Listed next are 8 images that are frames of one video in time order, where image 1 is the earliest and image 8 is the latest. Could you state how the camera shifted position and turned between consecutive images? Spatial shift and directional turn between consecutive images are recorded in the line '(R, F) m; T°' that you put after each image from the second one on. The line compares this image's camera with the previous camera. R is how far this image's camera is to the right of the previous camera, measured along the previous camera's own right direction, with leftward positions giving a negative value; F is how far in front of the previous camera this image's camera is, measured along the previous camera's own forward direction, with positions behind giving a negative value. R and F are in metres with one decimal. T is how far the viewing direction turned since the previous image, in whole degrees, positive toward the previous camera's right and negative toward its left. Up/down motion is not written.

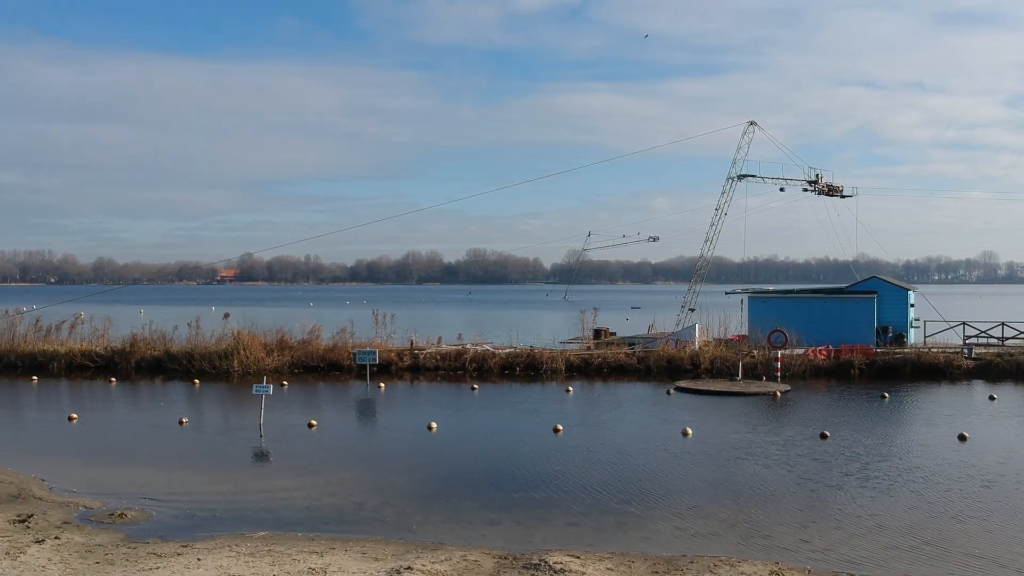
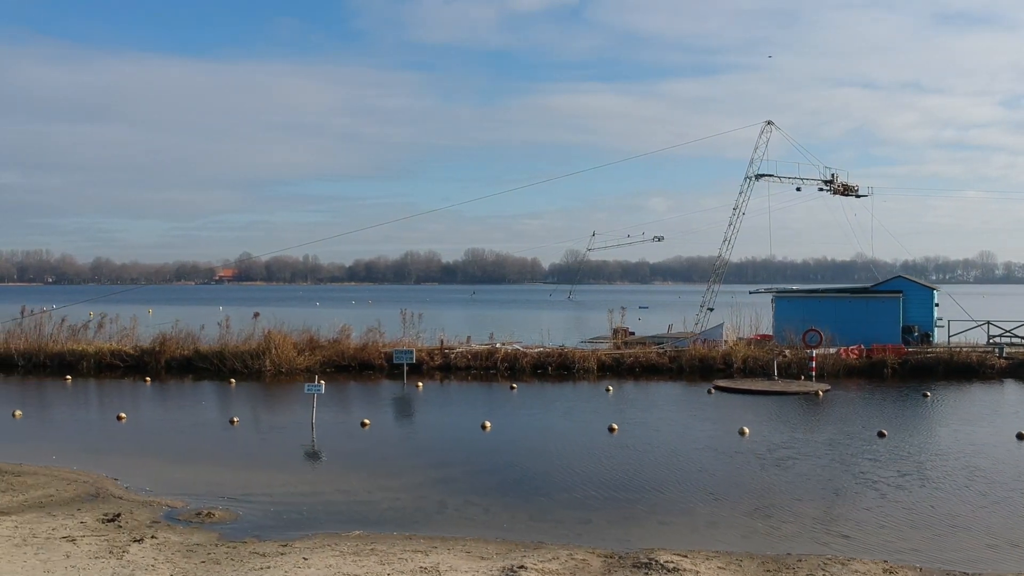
(-0.9, 0.0) m; 0°
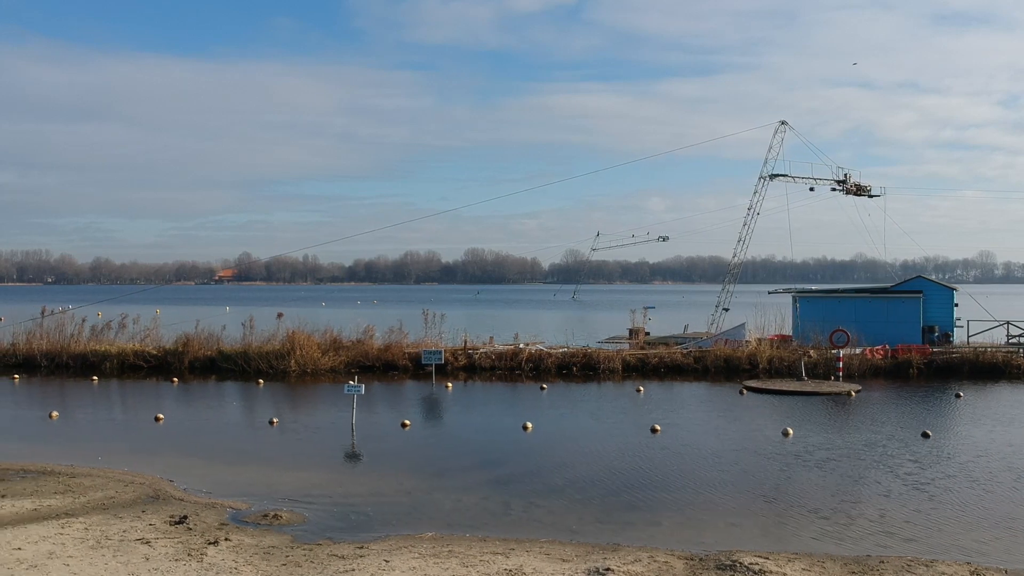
(-0.7, 0.0) m; 0°
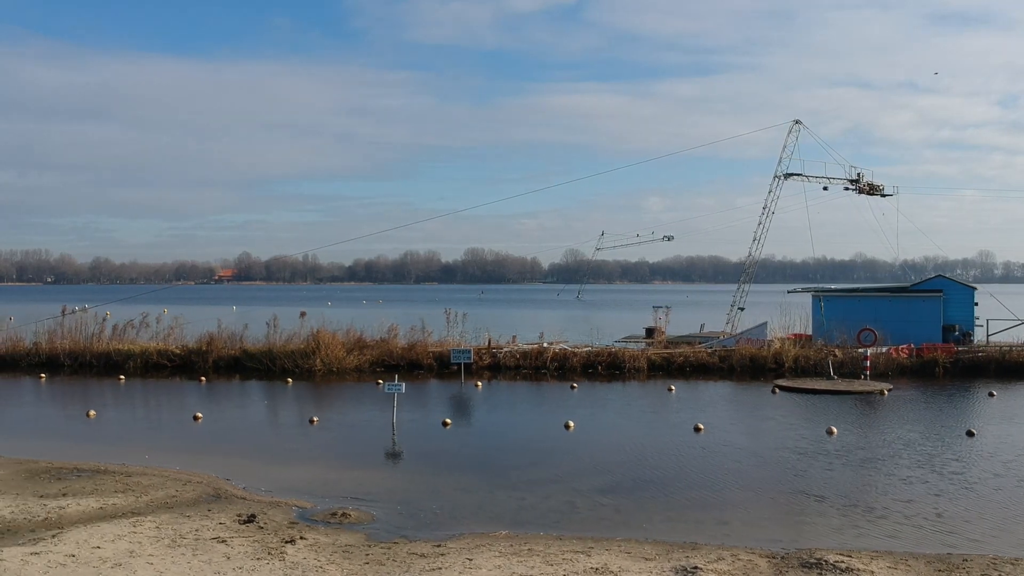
(-0.7, 0.0) m; 0°
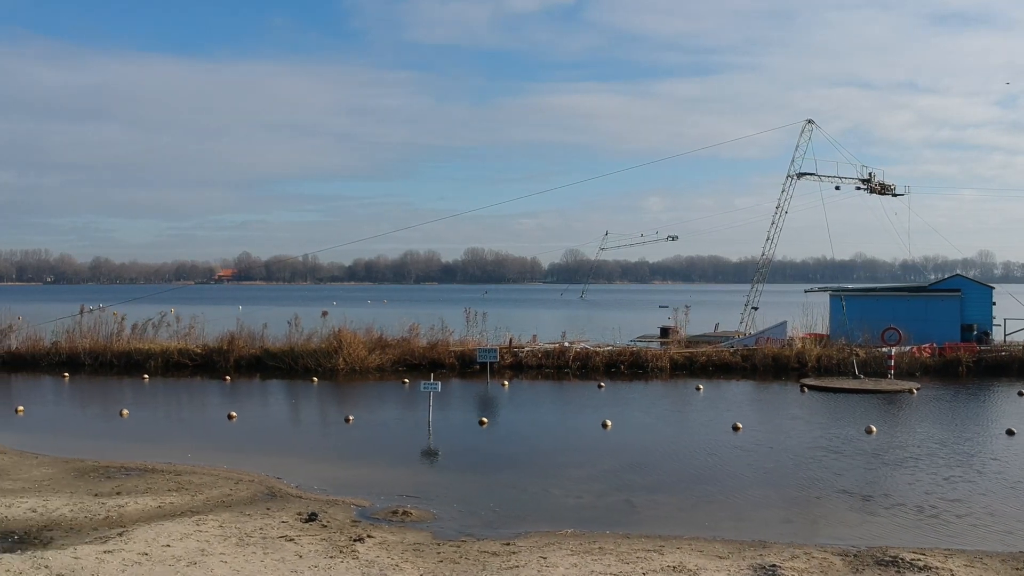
(-0.6, 0.0) m; 0°
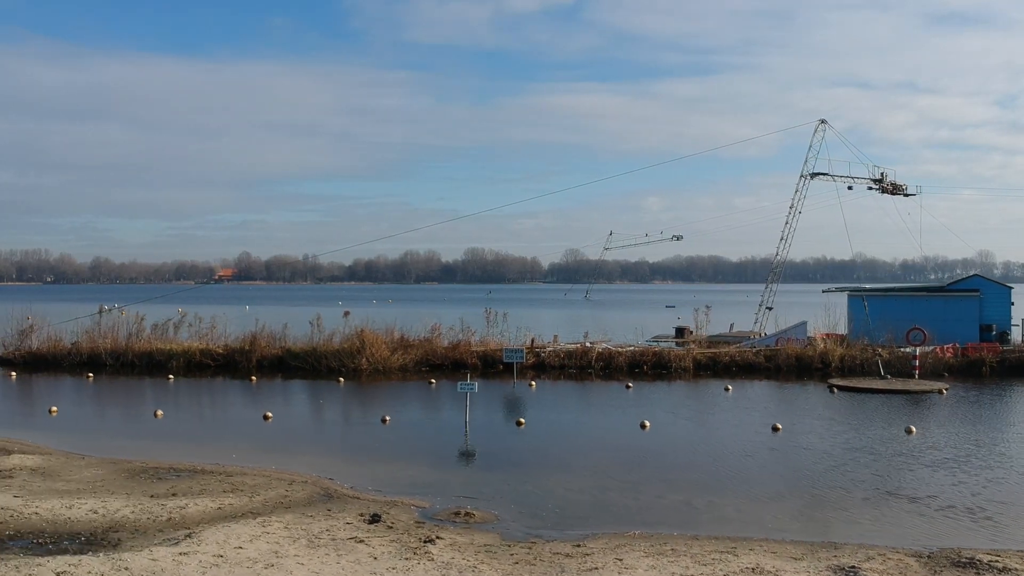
(-0.6, 0.0) m; 0°
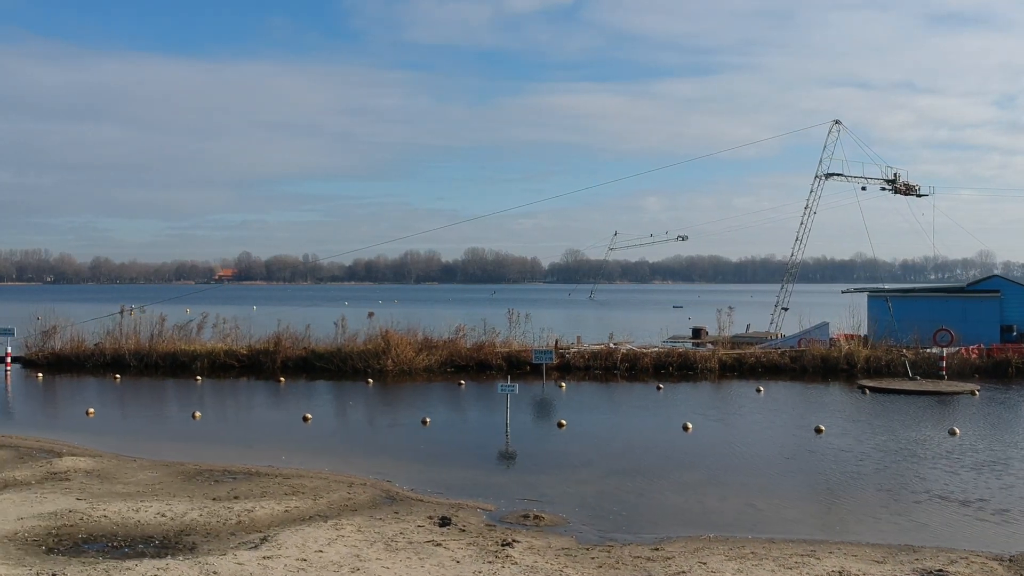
(-0.6, 0.0) m; 0°
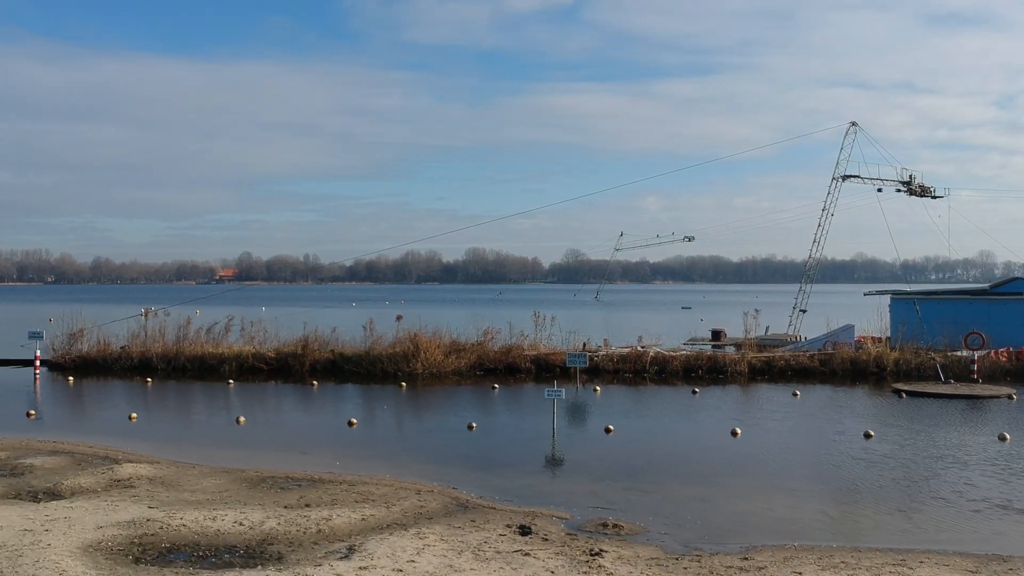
(-0.7, 0.0) m; 0°
